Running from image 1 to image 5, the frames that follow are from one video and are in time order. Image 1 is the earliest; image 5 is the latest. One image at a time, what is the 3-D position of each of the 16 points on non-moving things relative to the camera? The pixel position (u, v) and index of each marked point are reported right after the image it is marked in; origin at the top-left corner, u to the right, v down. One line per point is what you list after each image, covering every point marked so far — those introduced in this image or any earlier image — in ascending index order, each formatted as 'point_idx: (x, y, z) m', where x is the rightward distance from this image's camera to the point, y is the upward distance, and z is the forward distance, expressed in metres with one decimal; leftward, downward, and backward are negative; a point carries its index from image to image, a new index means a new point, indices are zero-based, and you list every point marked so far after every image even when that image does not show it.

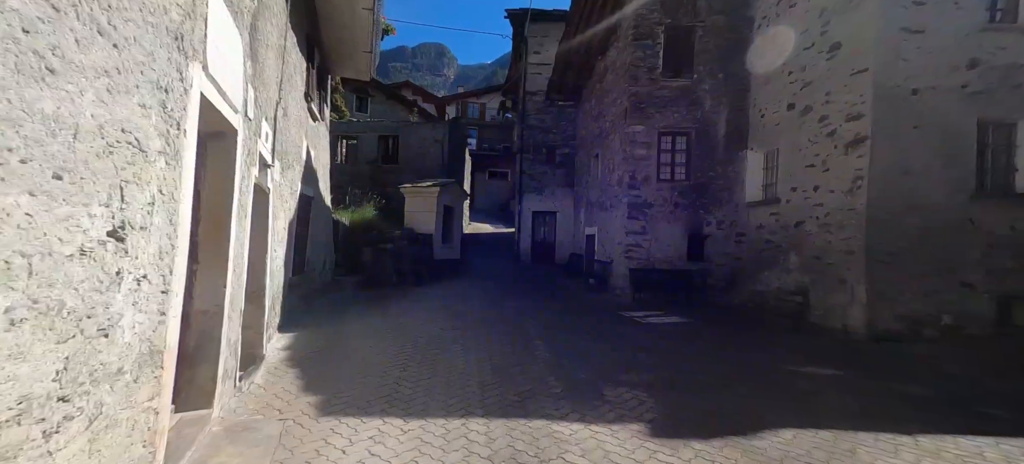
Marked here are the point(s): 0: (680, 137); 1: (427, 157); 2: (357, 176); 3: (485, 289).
0: (+3.6, +2.0, +8.8) m
1: (-3.5, +3.1, +16.8) m
2: (-6.4, +2.3, +16.9) m
3: (-0.6, -1.4, +9.7) m
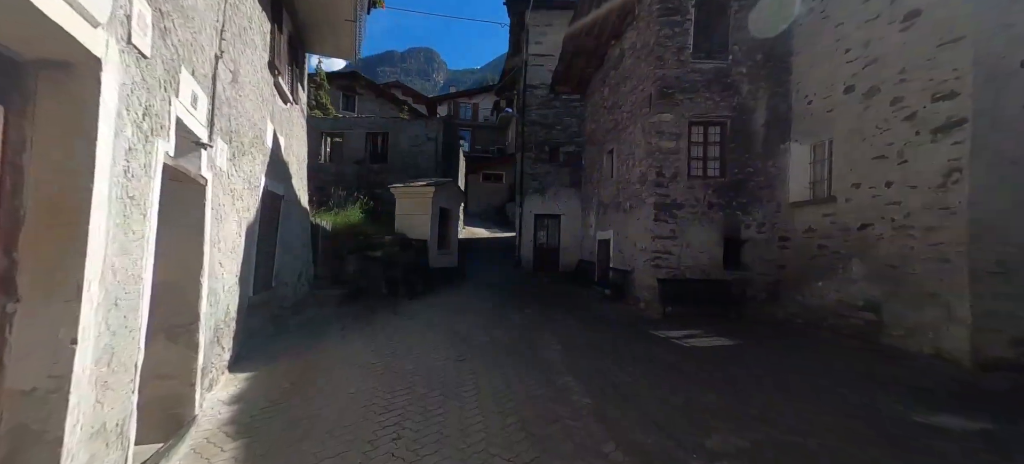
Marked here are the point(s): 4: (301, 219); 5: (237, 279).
0: (+3.8, +2.0, +7.7) m
1: (-3.5, +2.9, +15.5) m
2: (-6.4, +2.1, +15.5) m
3: (-0.4, -1.5, +8.5) m
4: (-3.4, +0.2, +6.7) m
5: (-2.7, -0.5, +4.1) m
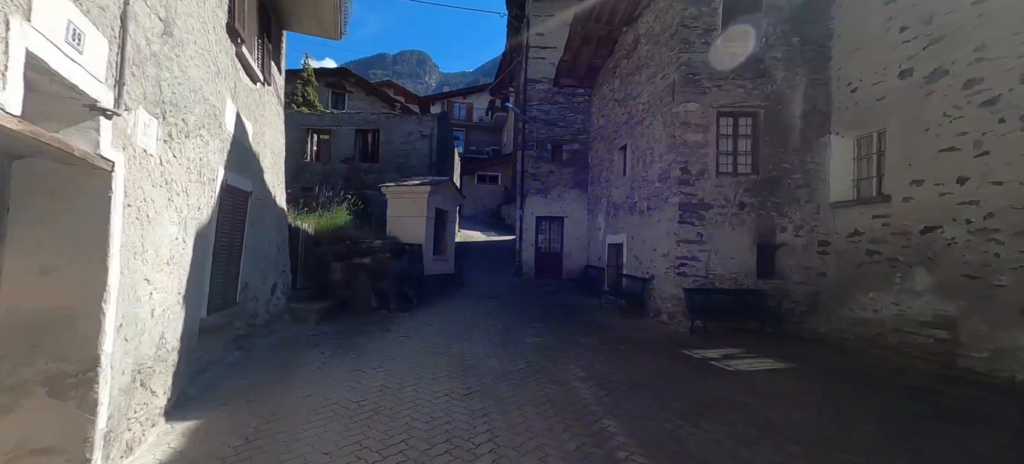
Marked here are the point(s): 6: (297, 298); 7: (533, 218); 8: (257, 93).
0: (+3.9, +1.9, +6.9) m
1: (-3.5, +2.8, +14.6) m
2: (-6.5, +2.0, +14.5) m
3: (-0.3, -1.6, +7.6) m
4: (-3.3, +0.2, +5.8) m
5: (-2.6, -0.5, +3.2) m
6: (-3.4, -1.1, +6.5) m
7: (+0.7, +0.5, +13.5) m
8: (-3.0, +1.6, +4.9) m
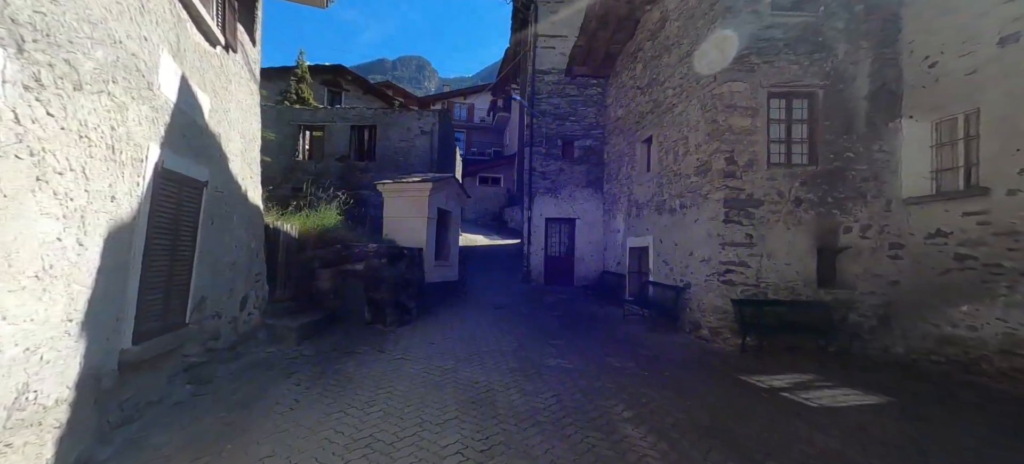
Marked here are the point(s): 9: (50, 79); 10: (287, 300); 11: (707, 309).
0: (+4.1, +1.9, +5.9) m
1: (-3.3, +2.7, +13.6) m
2: (-6.2, +1.9, +13.6) m
3: (-0.1, -1.6, +6.6) m
4: (-3.1, +0.1, +4.8) m
5: (-2.3, -0.5, +2.2) m
6: (-3.1, -1.1, +5.5) m
7: (+0.9, +0.4, +12.6) m
8: (-2.8, +1.6, +3.9) m
9: (-2.1, +0.7, +1.9) m
10: (-3.3, -1.0, +6.1) m
11: (+2.9, -1.1, +6.1) m
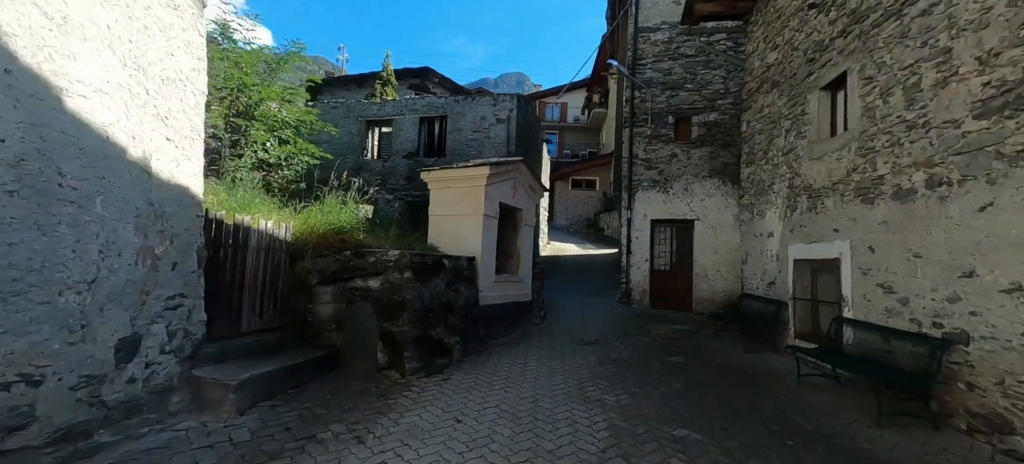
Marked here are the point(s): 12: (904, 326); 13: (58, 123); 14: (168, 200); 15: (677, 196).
0: (+4.7, +1.9, +2.4) m
1: (-0.7, +2.5, +11.6) m
2: (-3.6, +1.7, +12.2) m
3: (+0.8, -1.6, +3.9) m
4: (-2.5, +0.2, +2.9) m
5: (-2.4, -0.4, +0.2) m
6: (-2.4, -1.1, +3.6) m
7: (+3.1, +0.2, +9.5) m
8: (-2.5, +1.7, +2.0) m
9: (-2.3, +0.8, -0.1) m
10: (-2.5, -1.0, +4.2) m
11: (+3.6, -1.1, +2.8) m
12: (+3.7, -0.9, +3.9) m
13: (-2.5, +0.6, +2.3) m
14: (-2.5, +0.2, +3.0) m
15: (+3.8, +0.8, +9.3) m
